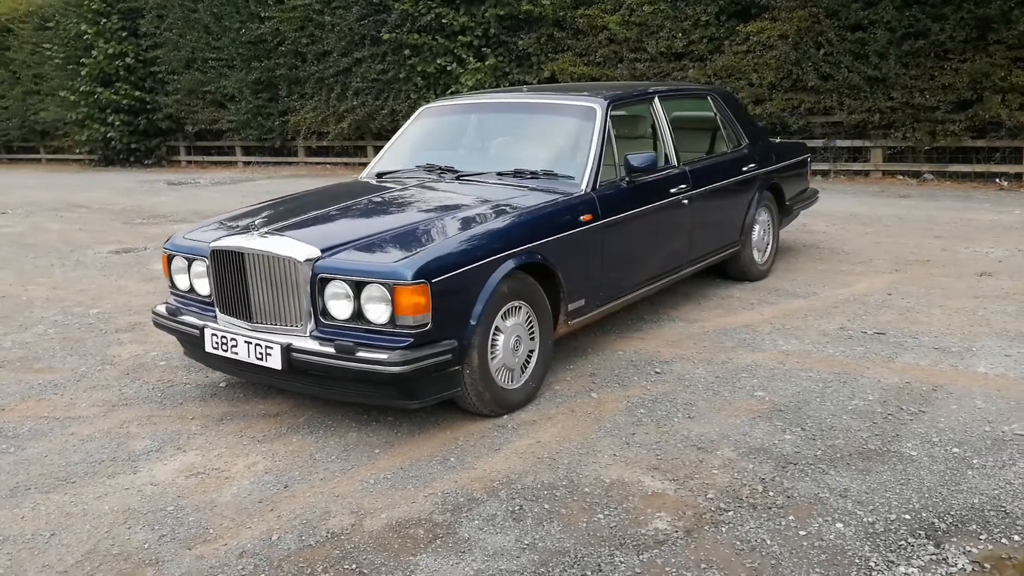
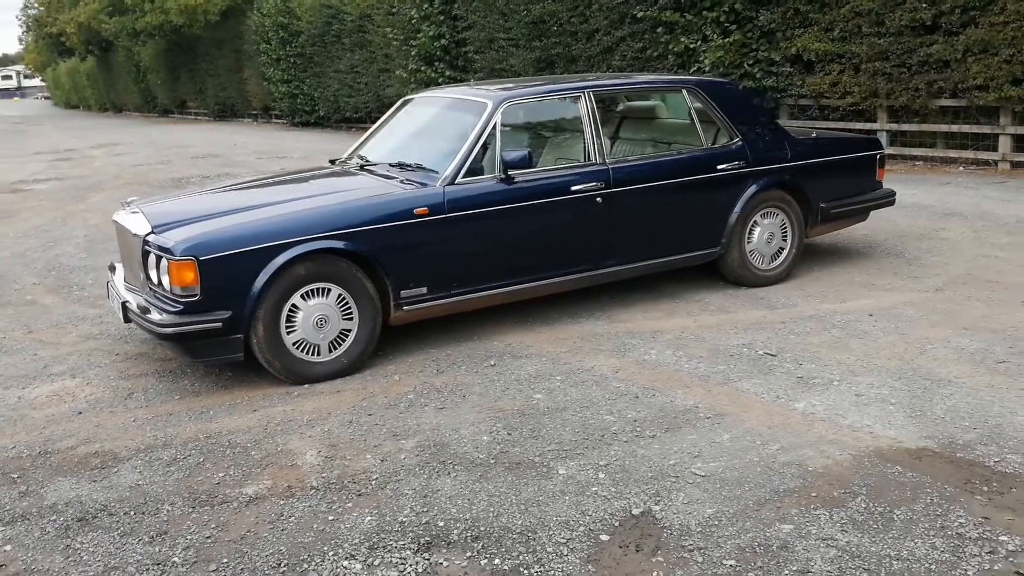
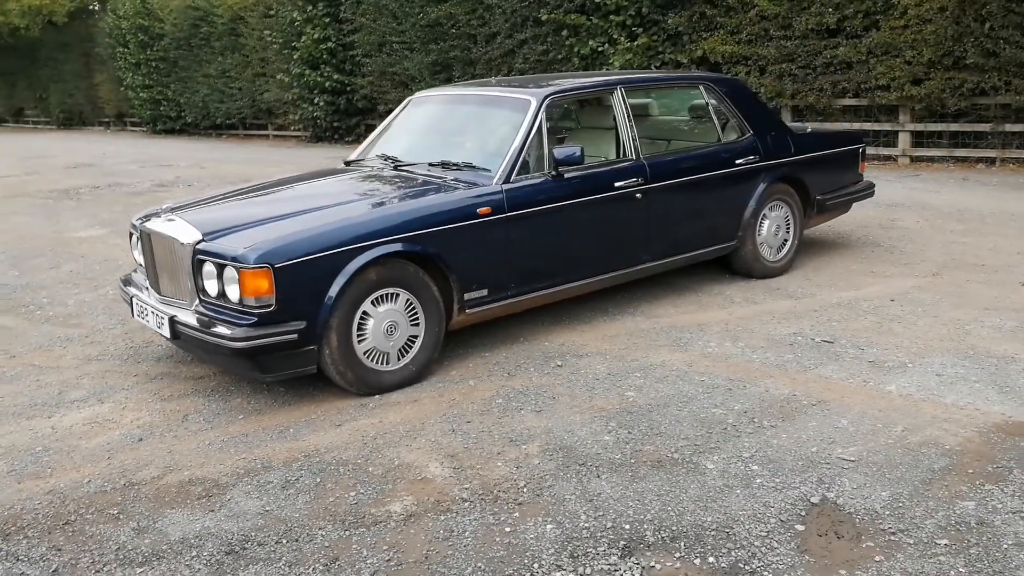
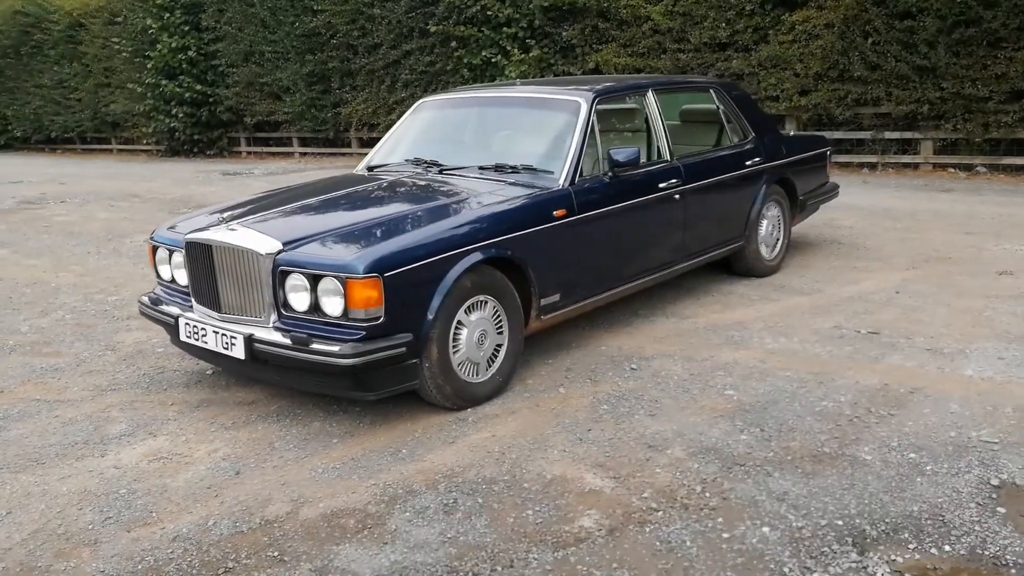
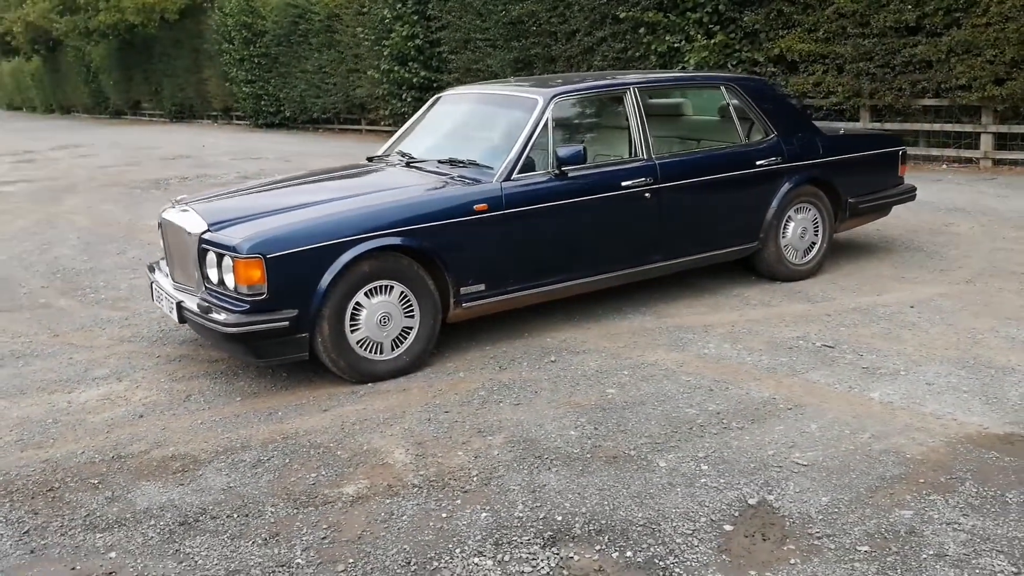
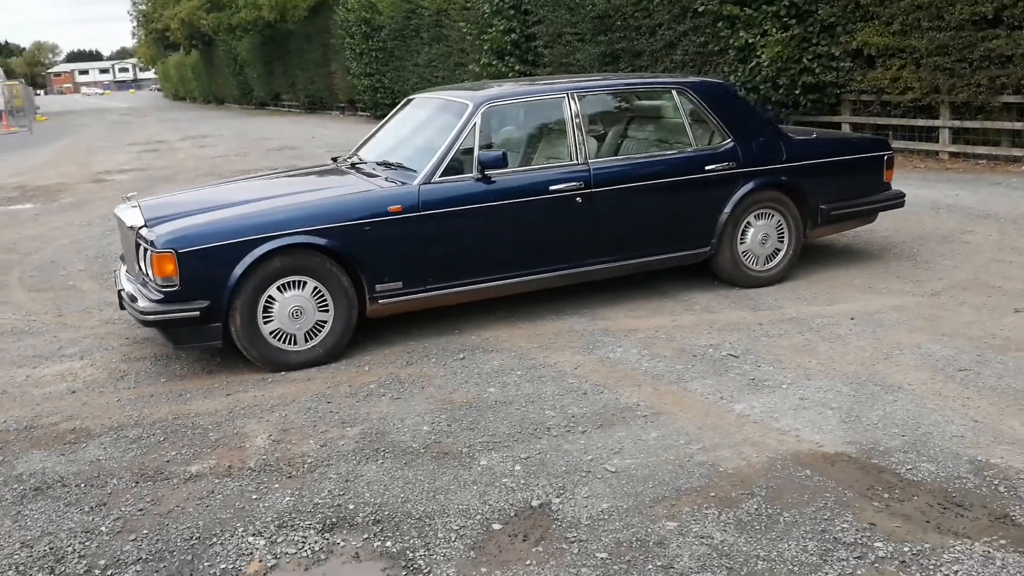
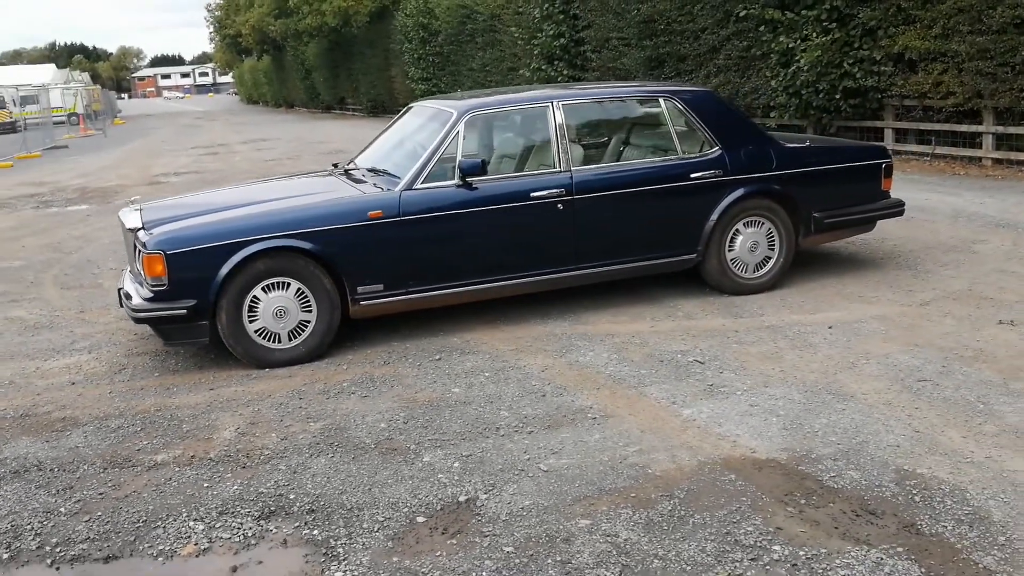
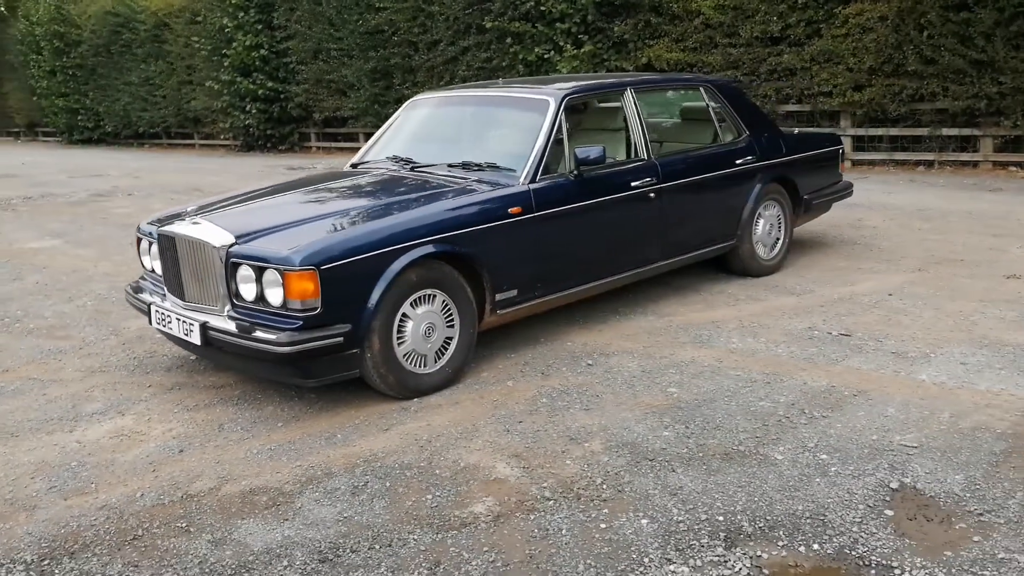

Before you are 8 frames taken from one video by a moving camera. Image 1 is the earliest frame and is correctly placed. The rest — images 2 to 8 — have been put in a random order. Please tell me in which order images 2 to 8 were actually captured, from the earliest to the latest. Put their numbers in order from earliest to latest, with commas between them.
4, 8, 3, 5, 2, 6, 7
